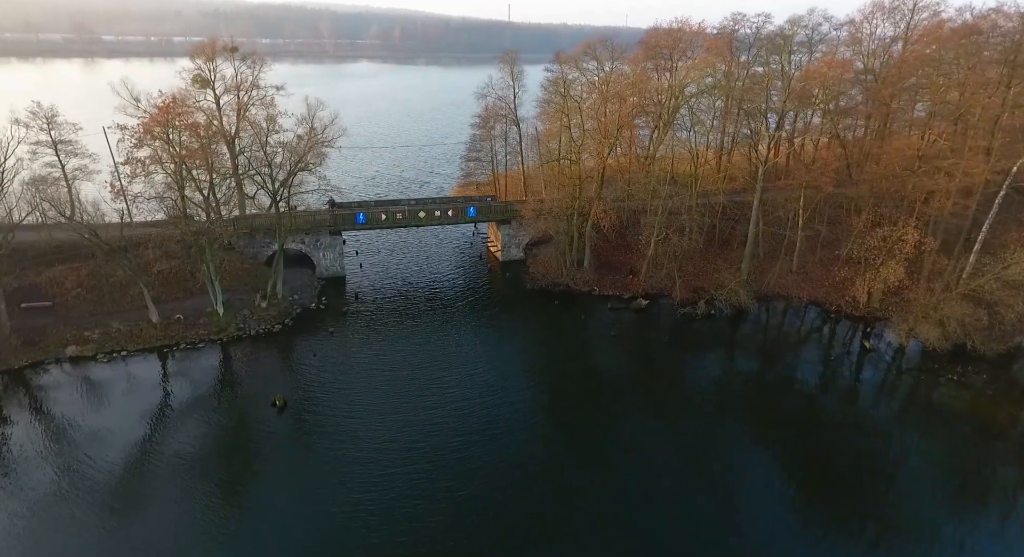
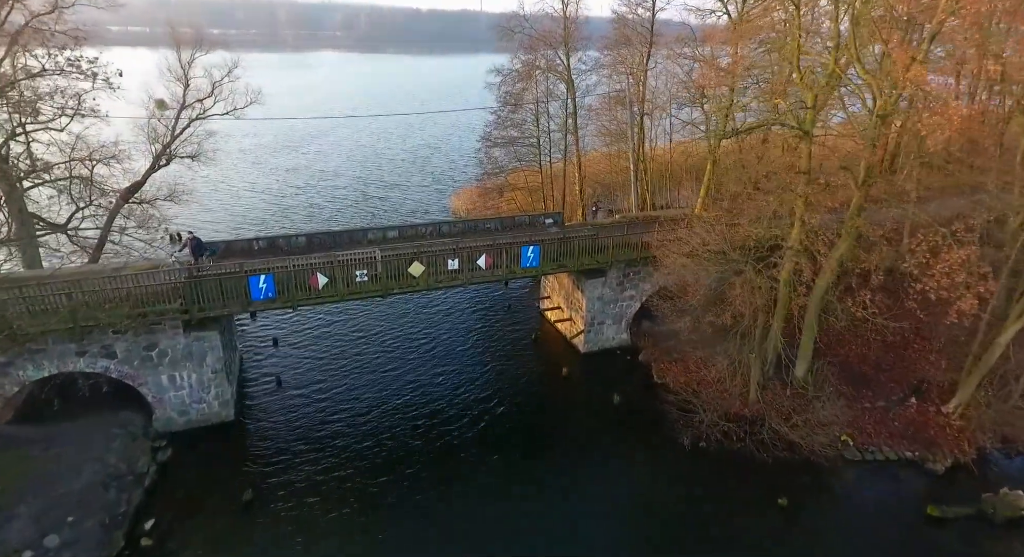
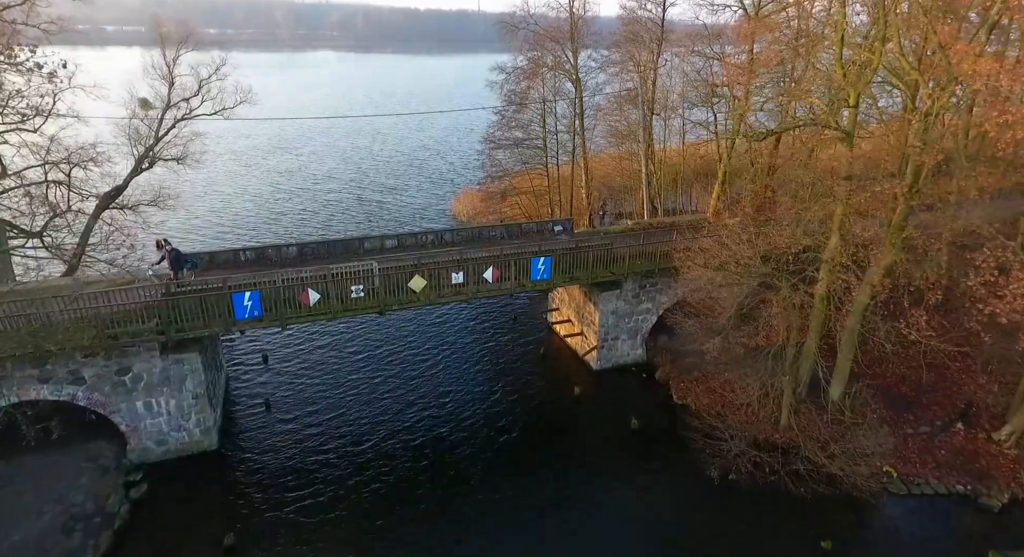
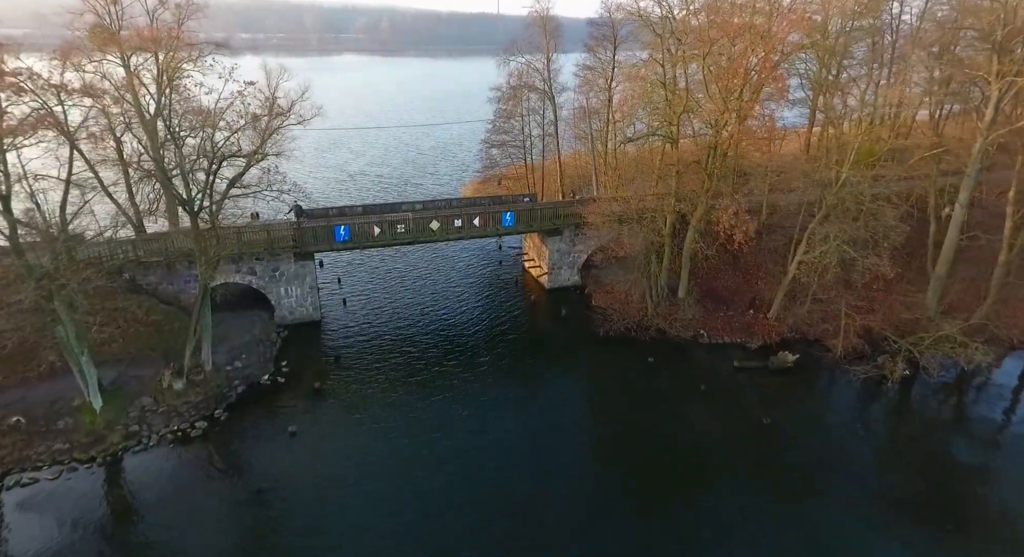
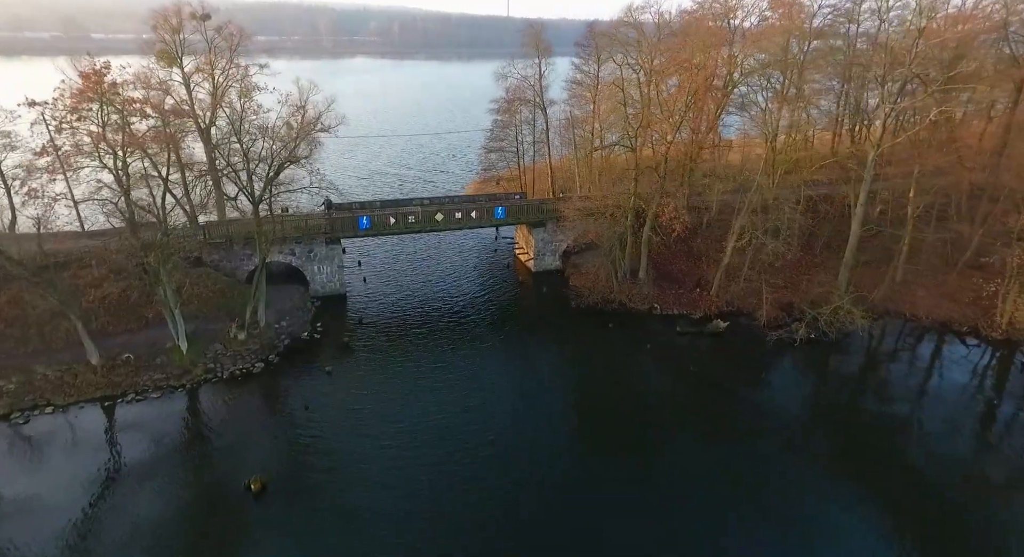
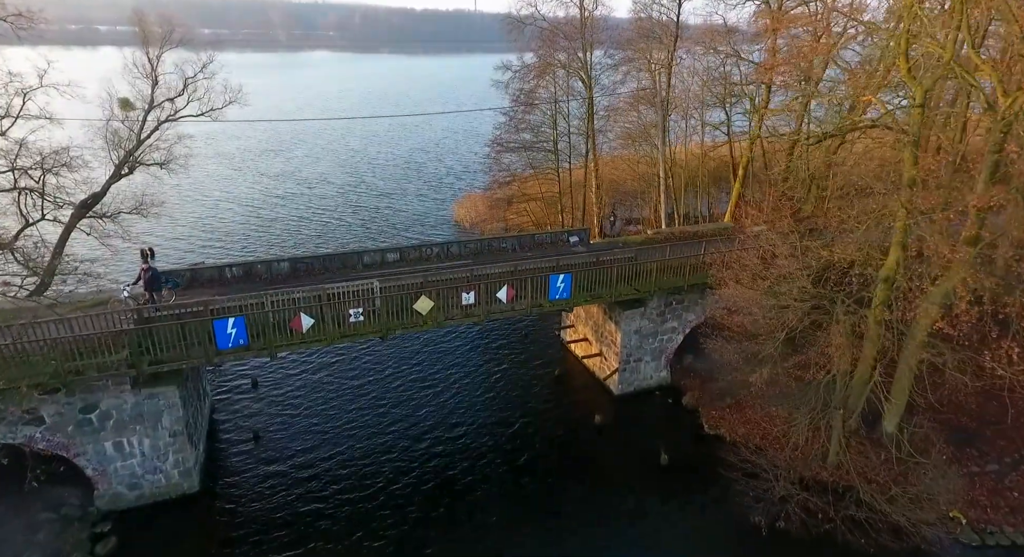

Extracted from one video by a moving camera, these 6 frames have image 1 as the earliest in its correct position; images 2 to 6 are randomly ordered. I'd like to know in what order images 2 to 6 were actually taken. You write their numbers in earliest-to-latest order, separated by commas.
5, 4, 2, 3, 6
